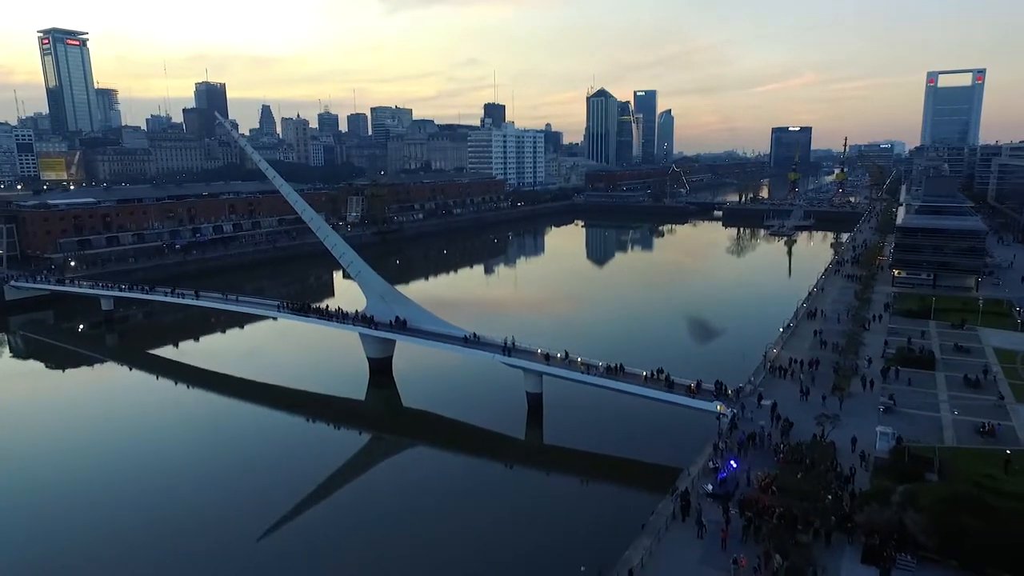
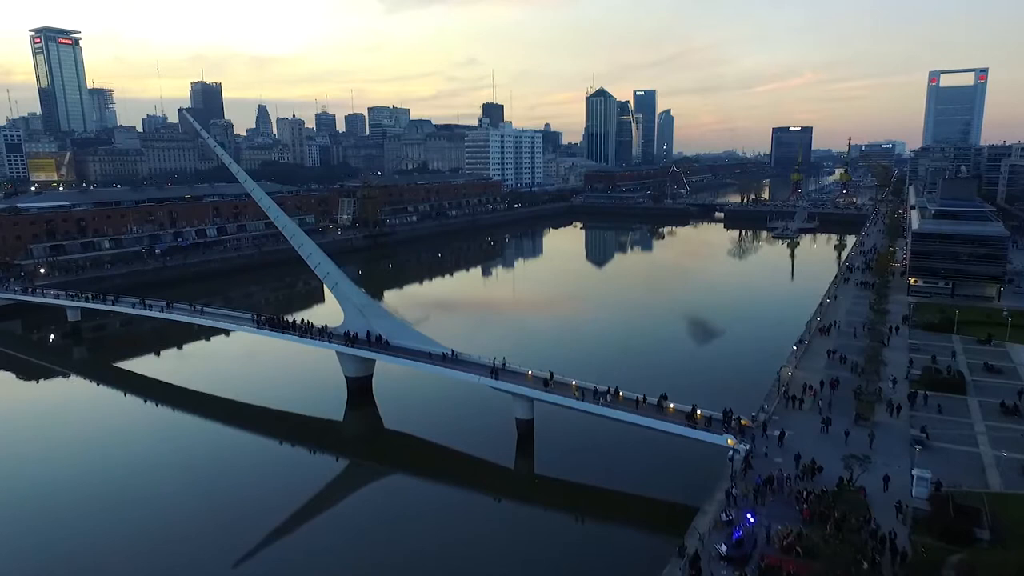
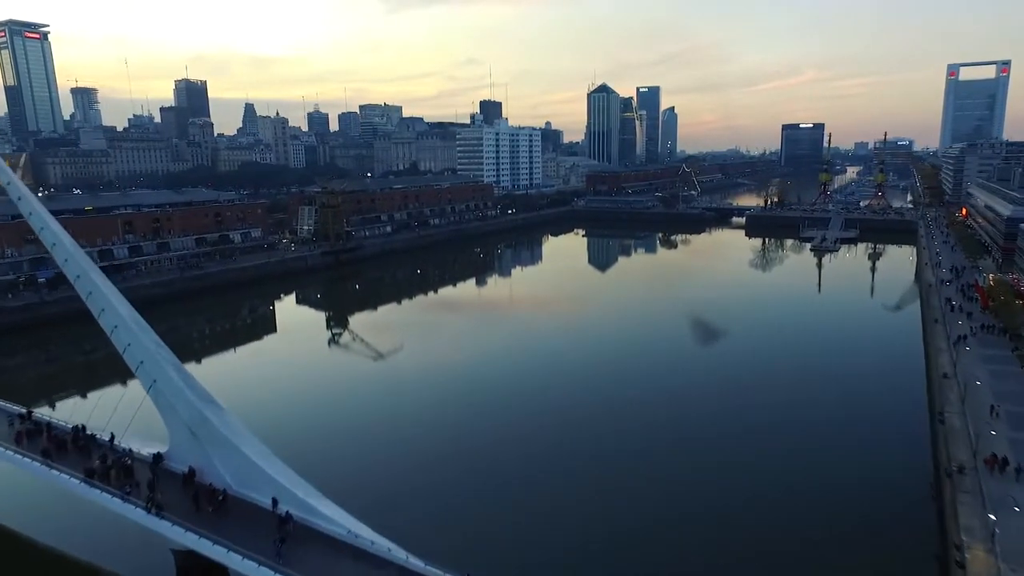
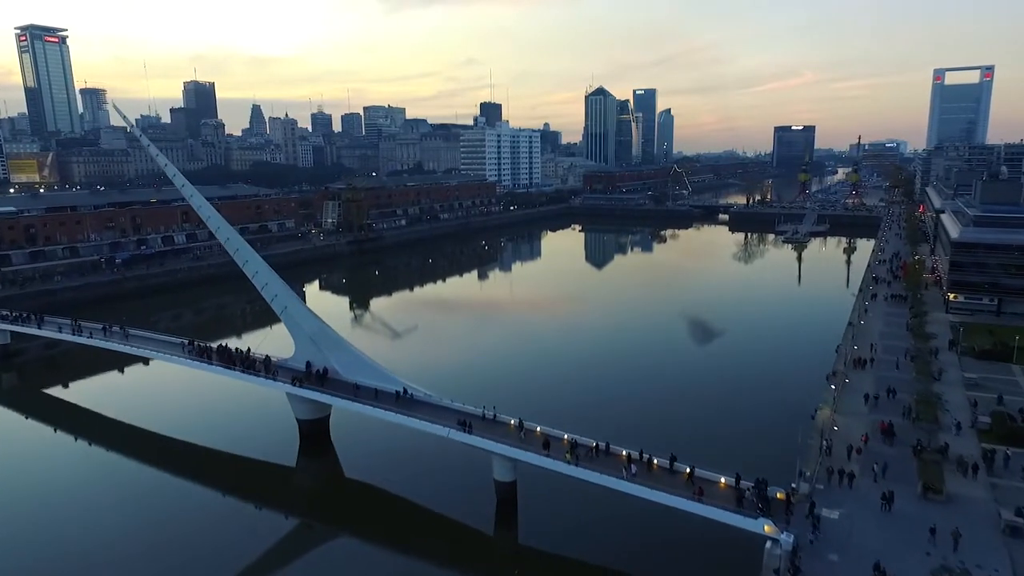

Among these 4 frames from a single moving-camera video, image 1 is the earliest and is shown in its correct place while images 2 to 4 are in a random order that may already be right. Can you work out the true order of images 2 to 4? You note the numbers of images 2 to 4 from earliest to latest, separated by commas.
2, 4, 3
